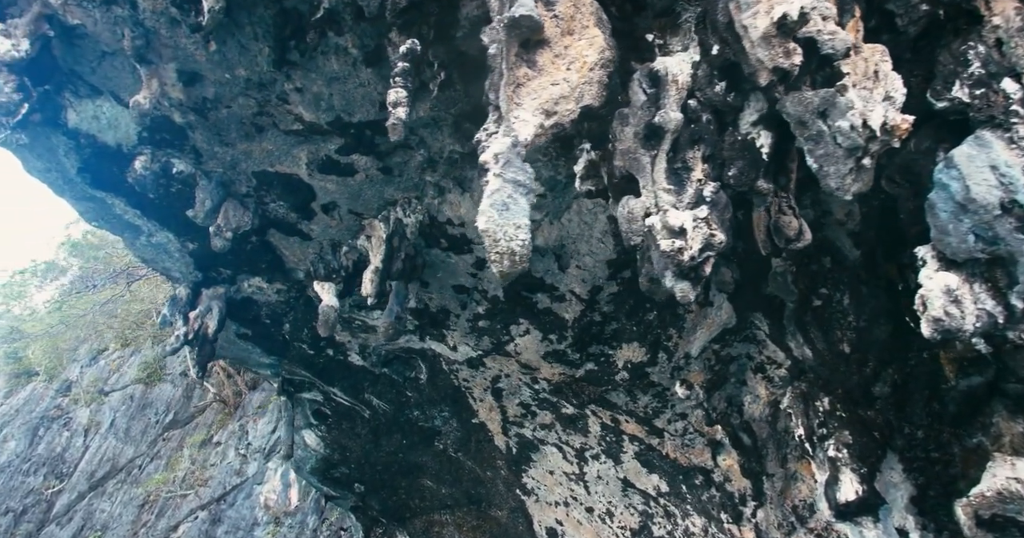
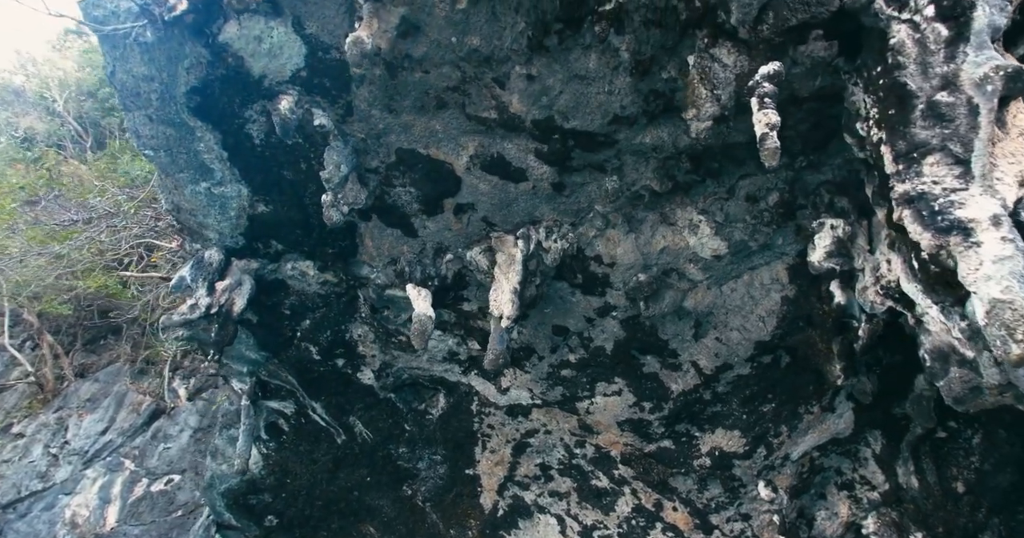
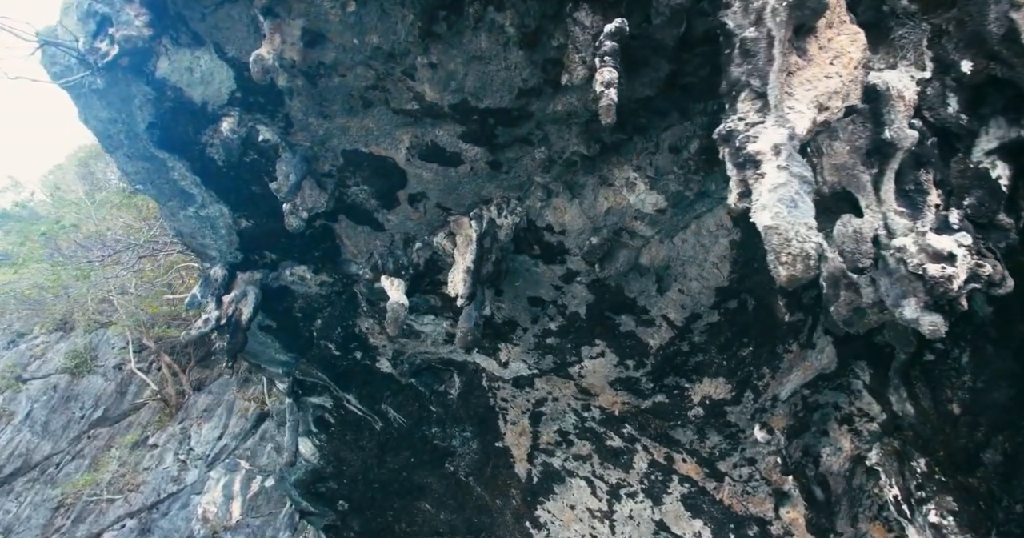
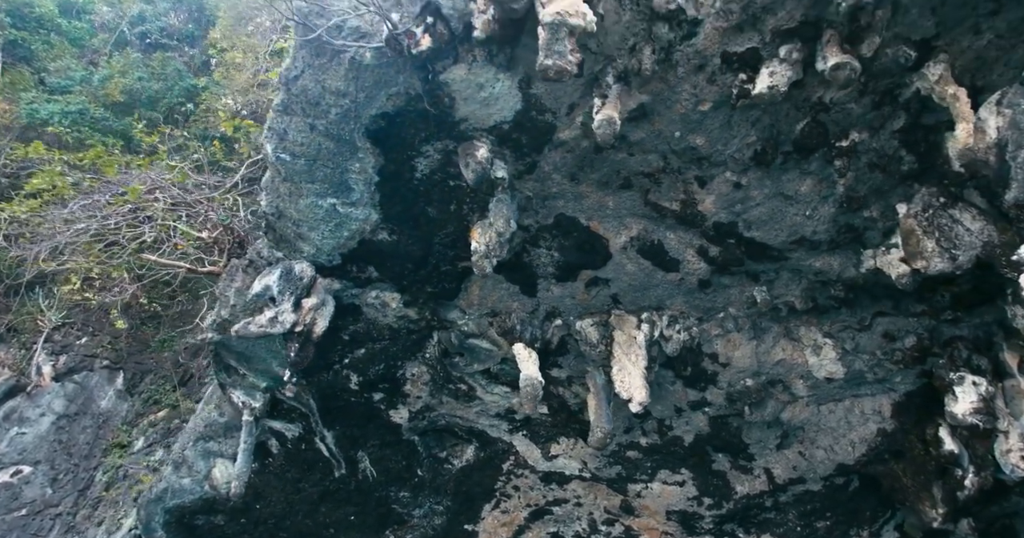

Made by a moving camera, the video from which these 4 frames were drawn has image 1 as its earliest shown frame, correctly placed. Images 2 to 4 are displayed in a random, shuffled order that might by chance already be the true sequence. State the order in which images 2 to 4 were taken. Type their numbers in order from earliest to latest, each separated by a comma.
3, 2, 4
